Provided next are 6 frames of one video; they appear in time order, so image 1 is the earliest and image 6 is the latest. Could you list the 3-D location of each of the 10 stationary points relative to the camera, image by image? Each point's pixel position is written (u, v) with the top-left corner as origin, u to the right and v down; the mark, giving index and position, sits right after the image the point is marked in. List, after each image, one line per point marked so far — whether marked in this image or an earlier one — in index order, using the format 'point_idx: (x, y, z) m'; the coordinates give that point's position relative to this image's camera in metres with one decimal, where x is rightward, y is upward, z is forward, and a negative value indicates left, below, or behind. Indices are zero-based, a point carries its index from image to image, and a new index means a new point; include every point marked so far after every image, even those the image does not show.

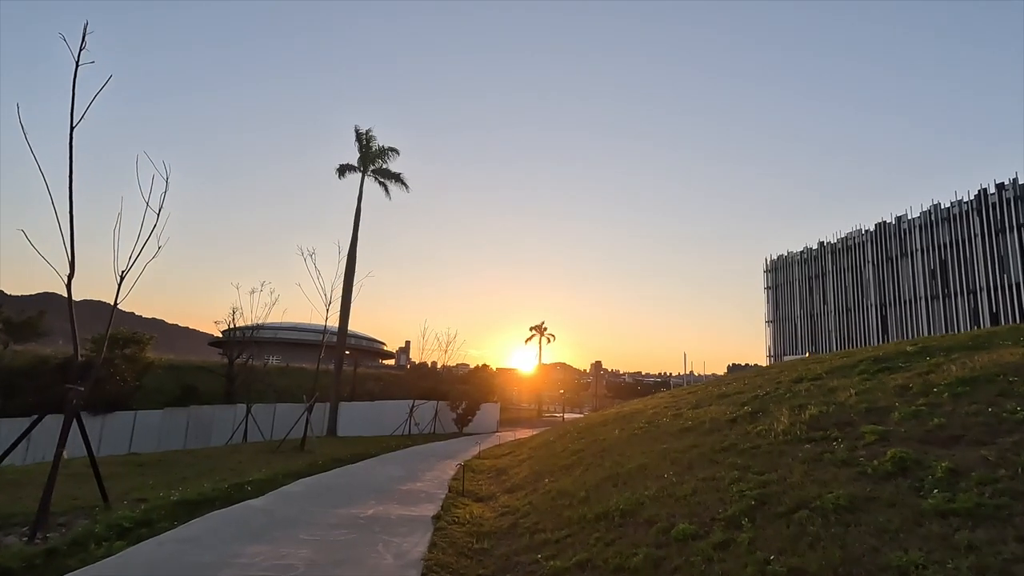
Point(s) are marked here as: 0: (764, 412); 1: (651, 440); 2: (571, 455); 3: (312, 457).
0: (+4.4, -2.2, +11.1) m
1: (+2.7, -2.9, +12.1) m
2: (+1.3, -3.6, +13.4) m
3: (-6.1, -5.2, +19.2) m
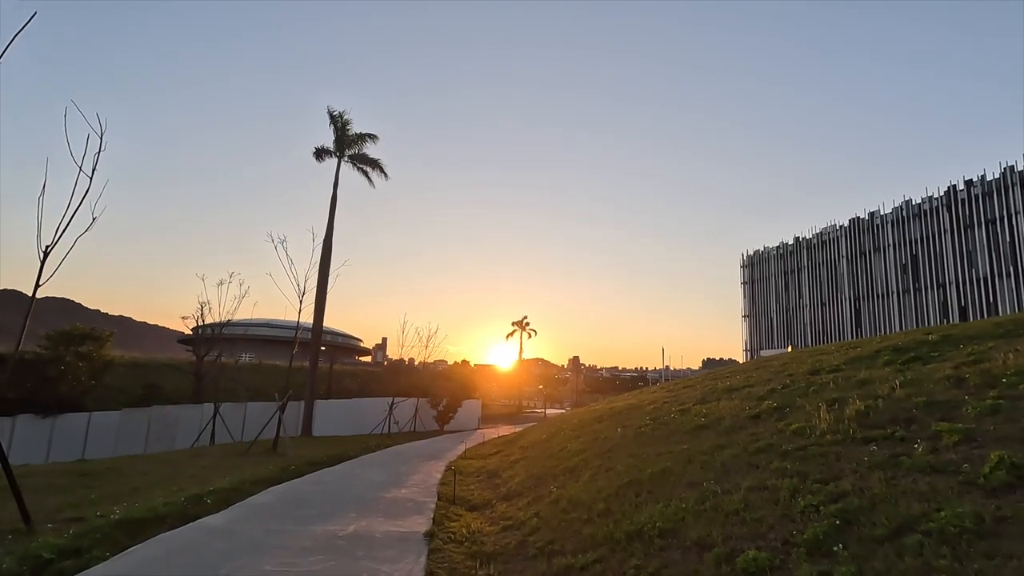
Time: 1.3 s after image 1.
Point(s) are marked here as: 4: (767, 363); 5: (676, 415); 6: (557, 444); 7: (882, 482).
0: (+4.4, -1.9, +9.9) m
1: (+2.7, -2.6, +11.0) m
2: (+1.2, -3.3, +12.2) m
3: (-6.4, -4.8, +17.7) m
4: (+7.9, -2.3, +19.2) m
5: (+3.5, -2.7, +13.5) m
6: (+1.1, -3.9, +15.6) m
7: (+3.2, -1.7, +5.4) m
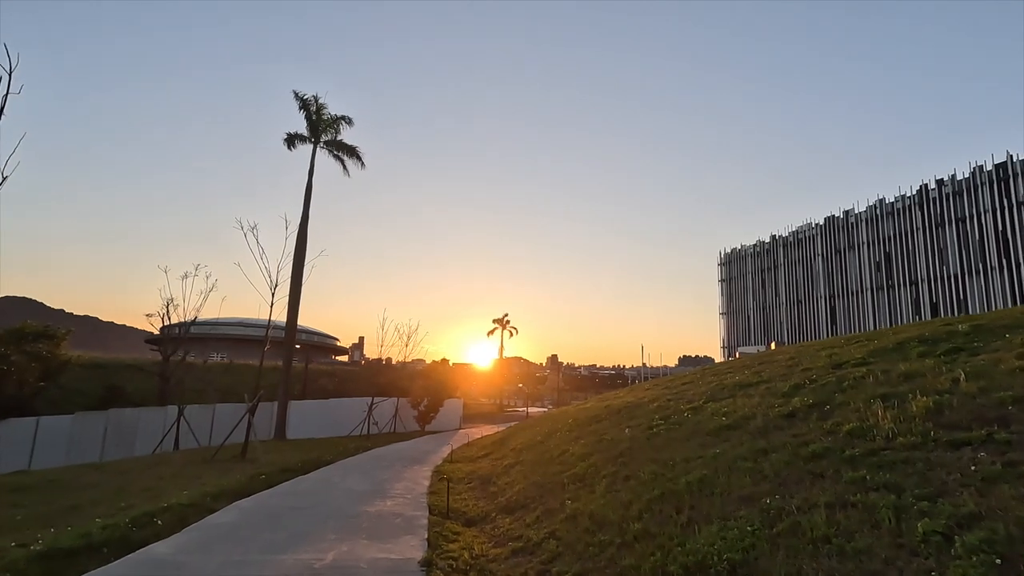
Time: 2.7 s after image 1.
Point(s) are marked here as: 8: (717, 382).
0: (+4.5, -1.7, +8.8) m
1: (+2.7, -2.4, +9.7) m
2: (+1.2, -3.0, +10.9) m
3: (-6.6, -4.6, +16.1) m
4: (+7.6, -2.0, +18.2) m
5: (+3.5, -2.5, +12.3) m
6: (+0.9, -3.7, +14.3) m
7: (+3.4, -1.4, +4.2) m
8: (+5.3, -2.4, +16.2) m
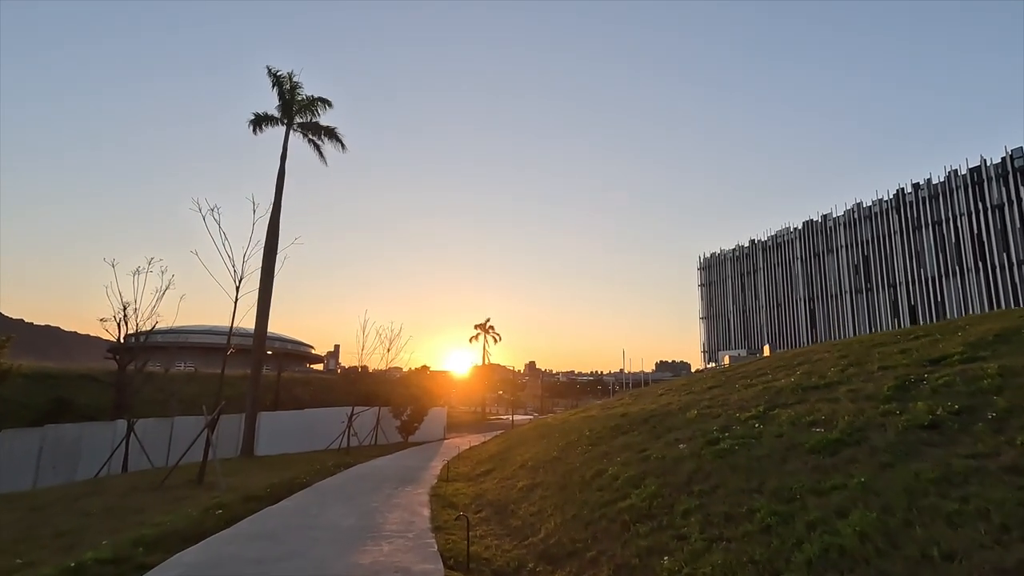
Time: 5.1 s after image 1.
0: (+5.0, -1.3, +6.5) m
1: (+3.2, -2.0, +7.3) m
2: (+1.6, -2.7, +8.5) m
3: (-6.3, -4.4, +13.3) m
4: (+7.7, -1.7, +15.9) m
5: (+3.9, -2.2, +9.9) m
6: (+1.3, -3.4, +11.8) m
7: (+4.1, -1.0, +1.9) m
8: (+5.5, -2.1, +13.8) m
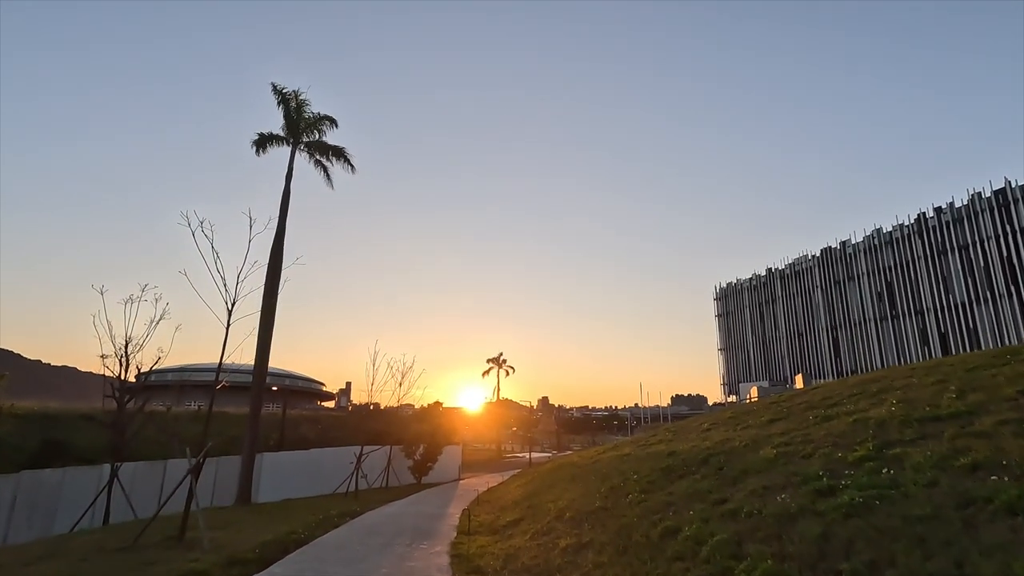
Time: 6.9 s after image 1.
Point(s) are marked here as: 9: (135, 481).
0: (+5.5, -1.1, +4.2) m
1: (+3.7, -1.9, +5.0) m
2: (+2.2, -2.7, +6.2) m
3: (-5.7, -4.7, +11.1) m
4: (+8.4, -2.0, +13.6) m
5: (+4.5, -2.2, +7.6) m
6: (+1.9, -3.5, +9.5) m
7: (+4.5, -0.6, -0.4) m
8: (+6.2, -2.4, +11.5) m
9: (-11.8, -6.0, +19.7) m
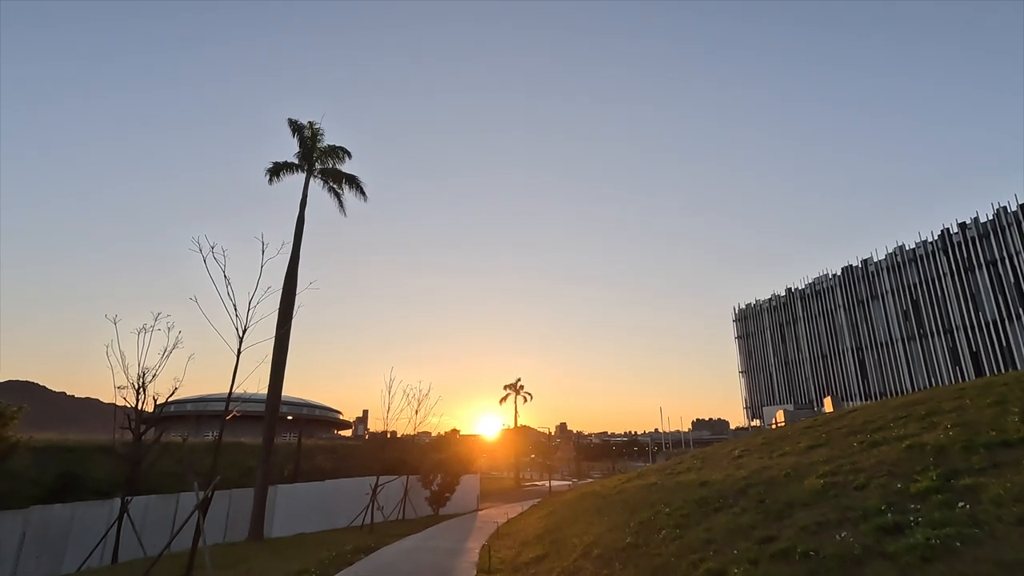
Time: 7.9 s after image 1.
0: (+5.7, -1.1, +3.4) m
1: (+3.9, -2.0, +4.3) m
2: (+2.5, -2.8, +5.4) m
3: (-5.2, -5.2, +10.4) m
4: (+8.9, -2.4, +12.7) m
5: (+4.8, -2.3, +6.8) m
6: (+2.3, -3.8, +8.7) m
7: (+4.6, -0.4, -1.1) m
8: (+6.6, -2.6, +10.6) m
9: (-11.2, -6.9, +19.1) m
